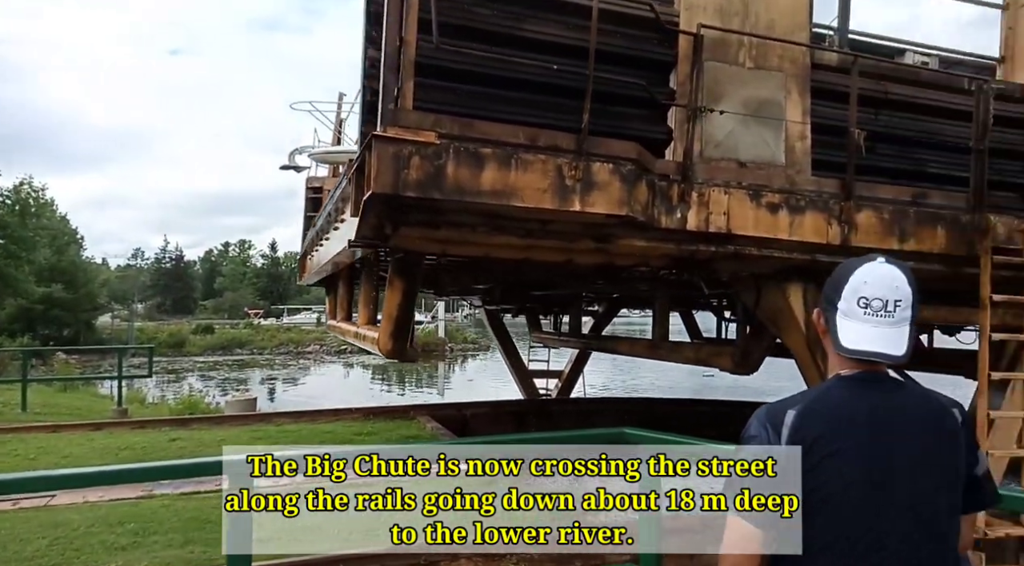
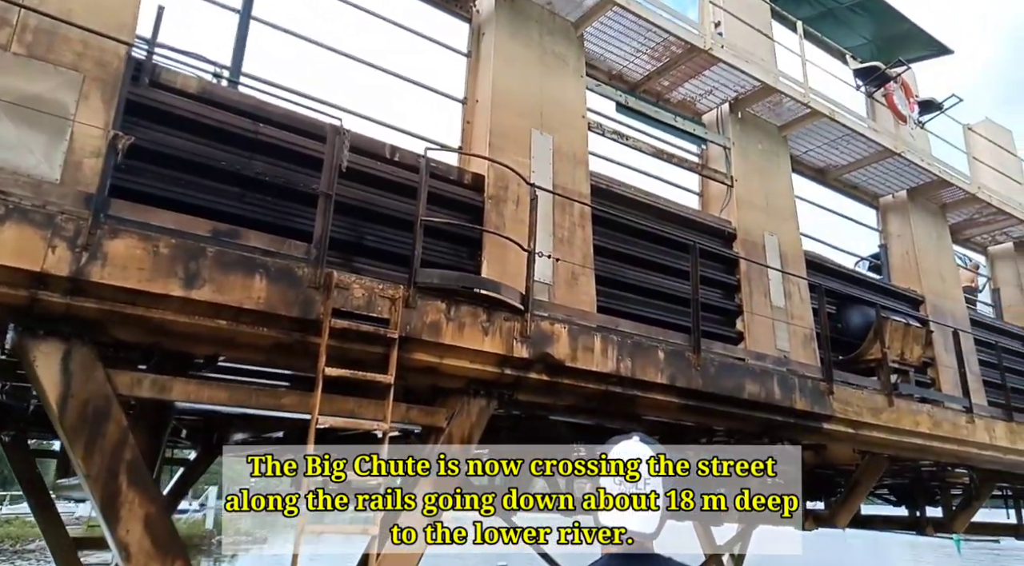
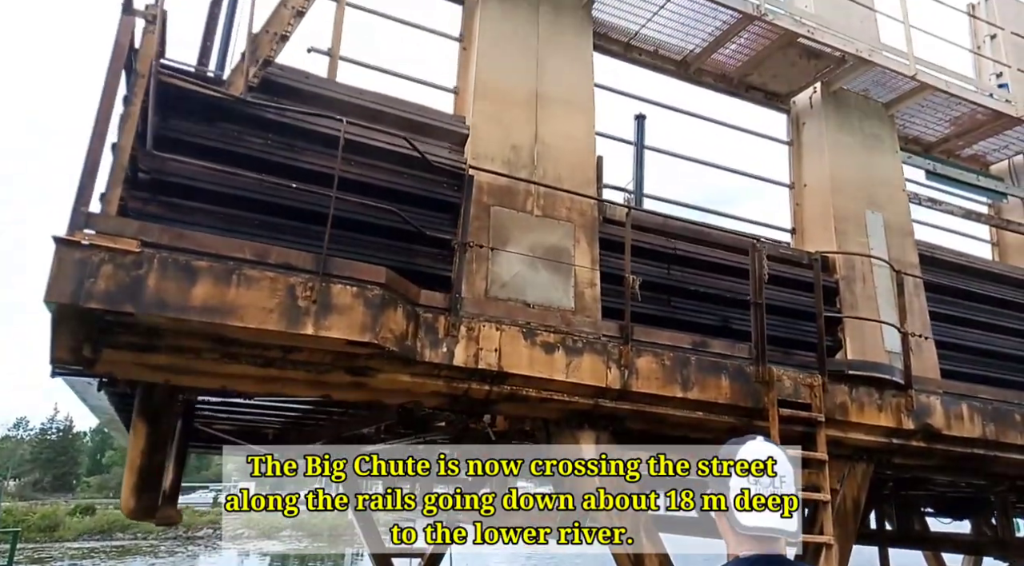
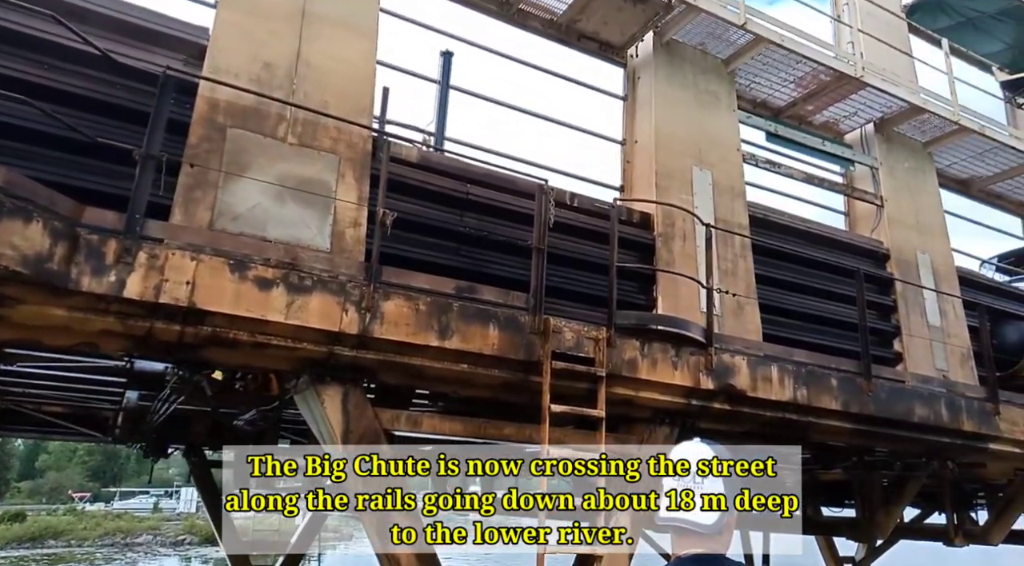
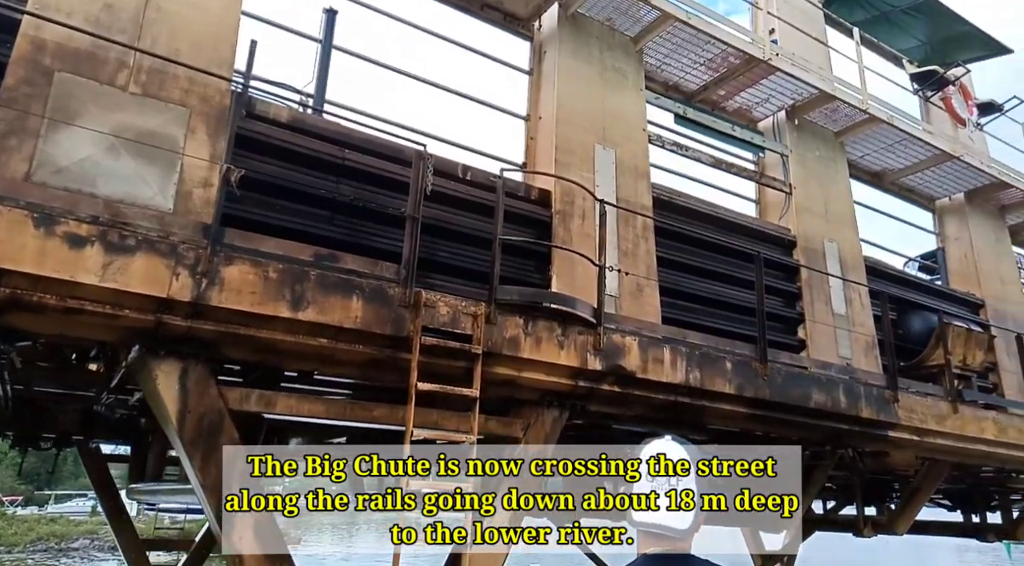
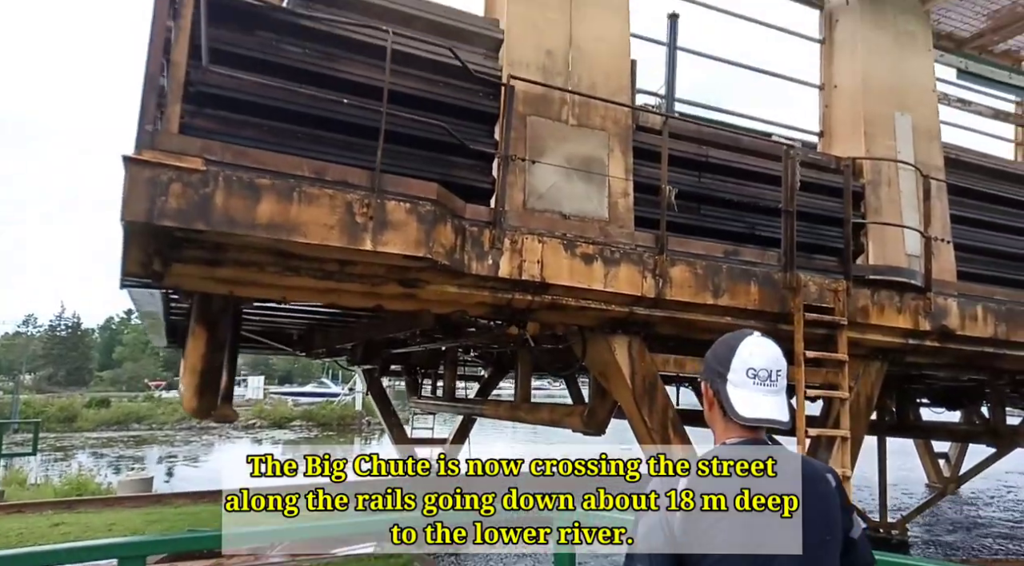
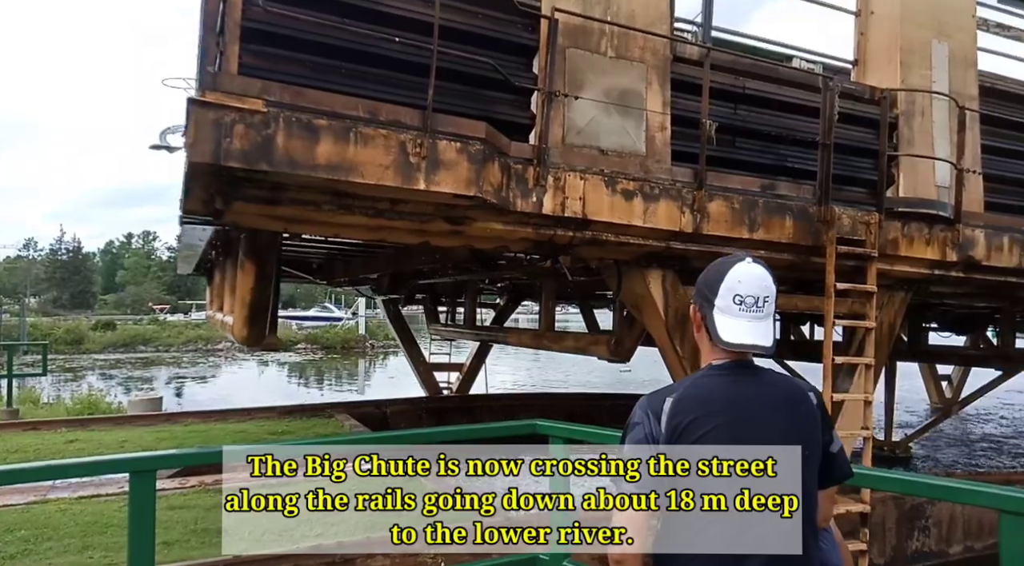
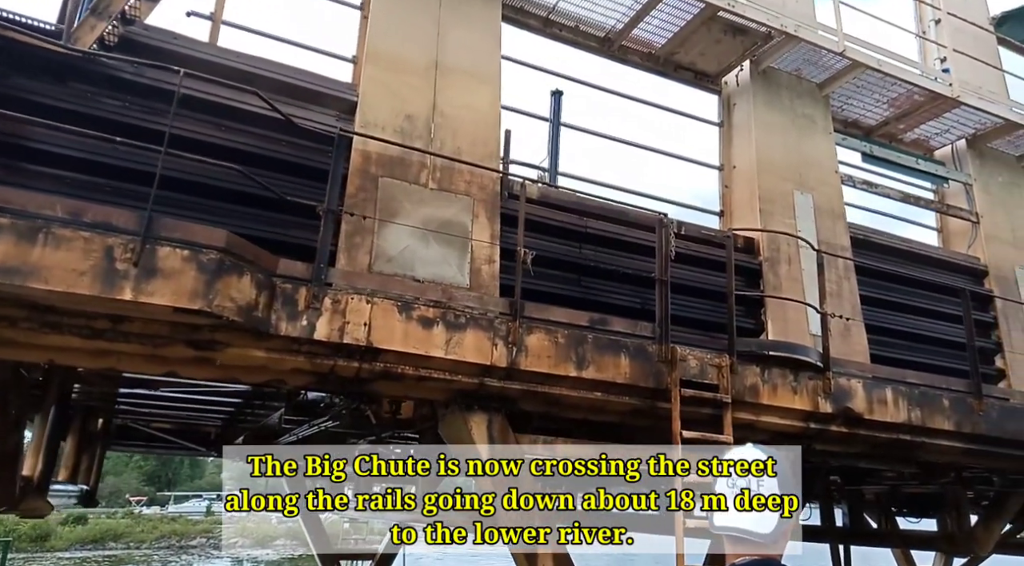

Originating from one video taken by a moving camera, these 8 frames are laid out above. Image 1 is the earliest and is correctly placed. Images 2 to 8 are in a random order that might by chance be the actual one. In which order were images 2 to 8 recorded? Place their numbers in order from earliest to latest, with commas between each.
7, 6, 3, 8, 4, 5, 2
